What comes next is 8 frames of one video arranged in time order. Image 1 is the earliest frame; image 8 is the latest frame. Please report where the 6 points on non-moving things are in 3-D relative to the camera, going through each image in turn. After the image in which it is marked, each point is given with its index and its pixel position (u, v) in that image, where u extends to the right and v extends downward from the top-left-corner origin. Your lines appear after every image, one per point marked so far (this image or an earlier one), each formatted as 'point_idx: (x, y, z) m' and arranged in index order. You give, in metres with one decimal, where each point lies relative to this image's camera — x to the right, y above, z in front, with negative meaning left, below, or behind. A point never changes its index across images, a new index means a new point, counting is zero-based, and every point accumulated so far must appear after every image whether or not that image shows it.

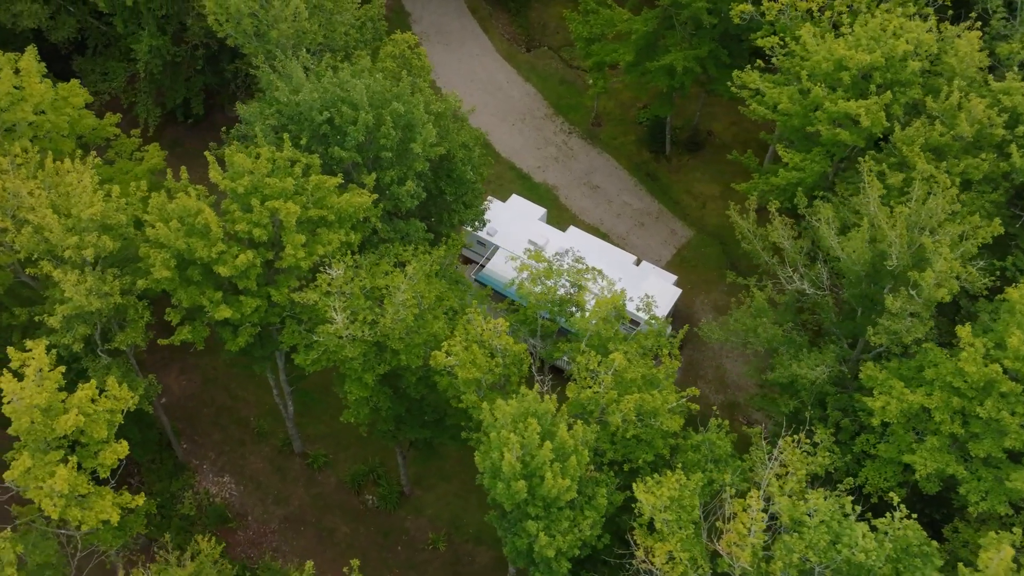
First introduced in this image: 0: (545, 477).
0: (+0.6, -3.3, +18.2) m
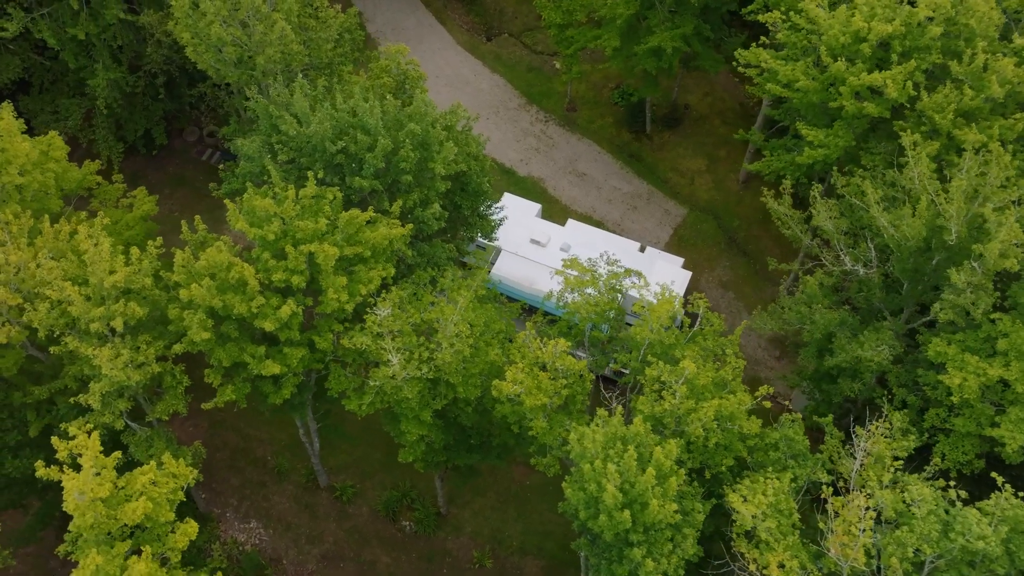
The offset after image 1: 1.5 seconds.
0: (+2.3, -3.7, +17.6) m
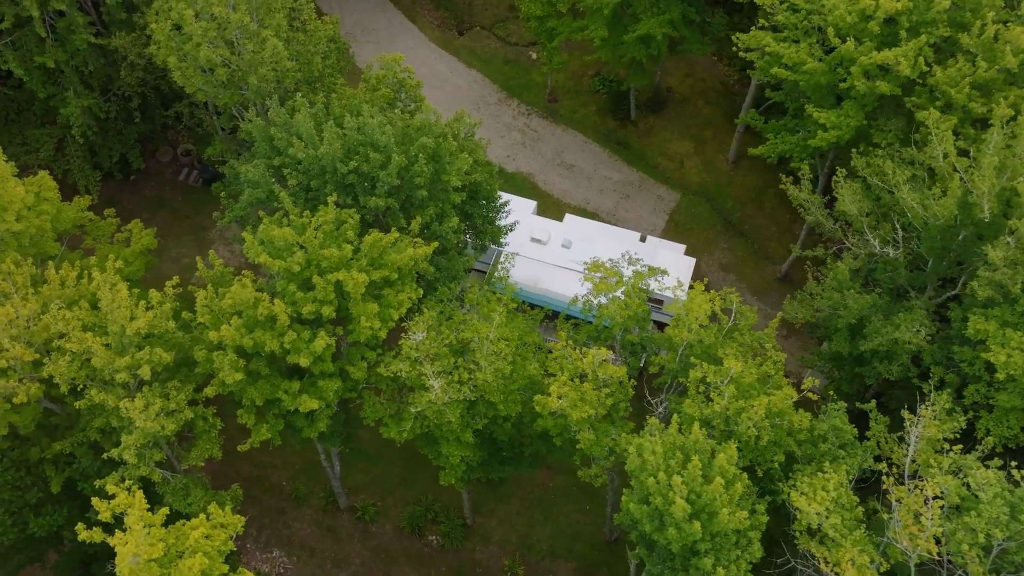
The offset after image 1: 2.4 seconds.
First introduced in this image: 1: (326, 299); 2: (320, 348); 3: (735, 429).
0: (+3.5, -3.8, +17.3) m
1: (-3.6, -0.2, +19.8) m
2: (-3.6, -1.1, +19.5) m
3: (+4.3, -2.7, +19.8) m
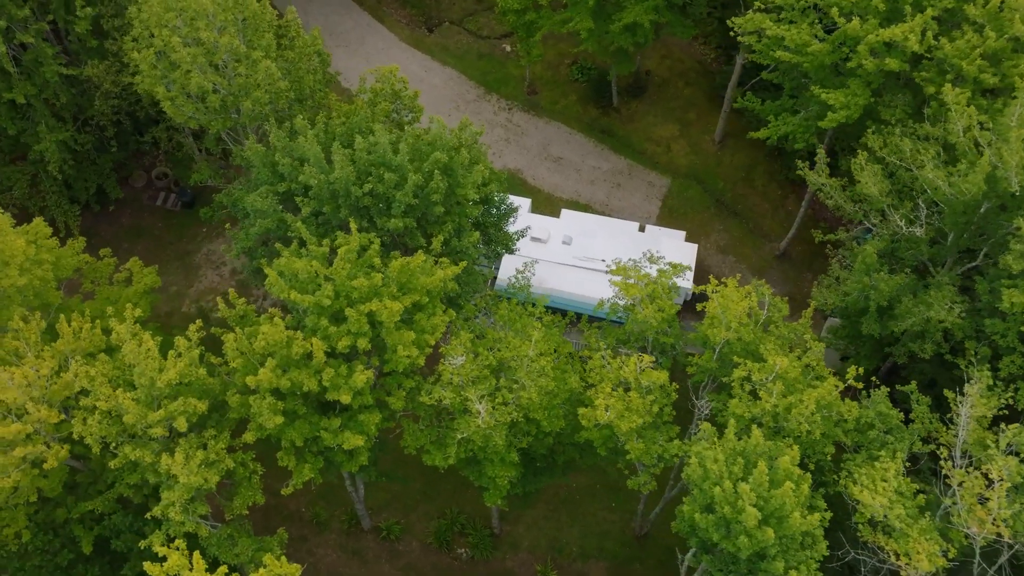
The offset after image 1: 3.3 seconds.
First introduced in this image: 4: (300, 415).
0: (+4.6, -3.8, +17.1) m
1: (-2.8, -0.8, +19.1) m
2: (-2.8, -1.7, +18.9) m
3: (+5.2, -2.6, +19.6) m
4: (-4.0, -2.4, +19.4) m
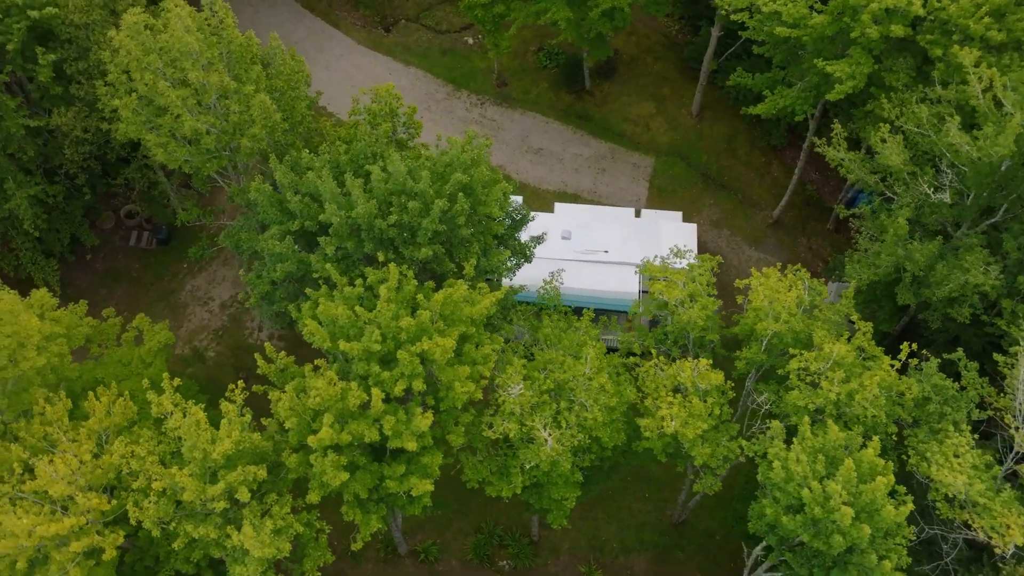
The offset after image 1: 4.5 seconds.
0: (+6.1, -3.6, +17.0) m
1: (-1.8, -1.5, +18.4) m
2: (-1.6, -2.4, +18.2) m
3: (+6.4, -2.3, +19.5) m
4: (-2.7, -3.2, +18.6) m
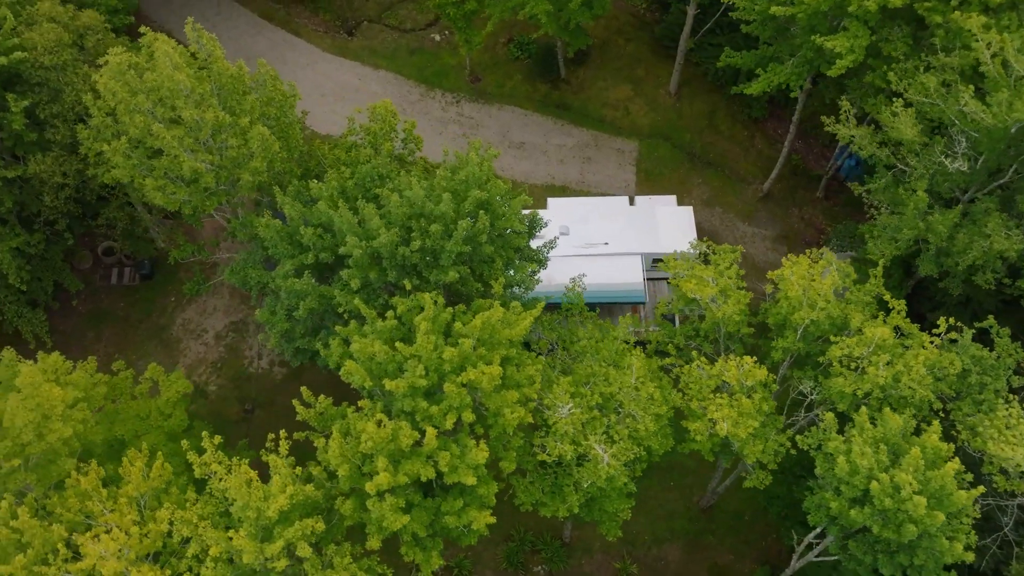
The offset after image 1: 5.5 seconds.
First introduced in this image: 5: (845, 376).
0: (+7.2, -3.4, +16.9) m
1: (-0.9, -2.0, +17.9) m
2: (-0.6, -2.9, +17.7) m
3: (+7.2, -2.0, +19.4) m
4: (-1.7, -3.8, +18.1) m
5: (+6.4, -1.7, +19.7) m
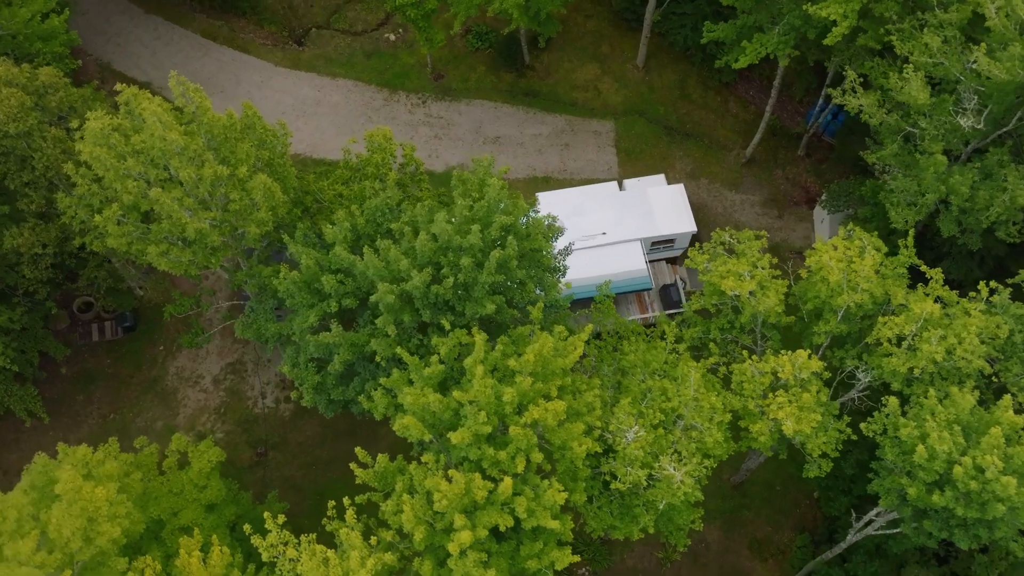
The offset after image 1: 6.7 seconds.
0: (+8.5, -2.9, +16.9) m
1: (+0.3, -2.6, +17.3) m
2: (+0.7, -3.5, +17.1) m
3: (+8.2, -1.5, +19.3) m
4: (-0.3, -4.5, +17.5) m
5: (+7.3, -1.3, +19.5) m
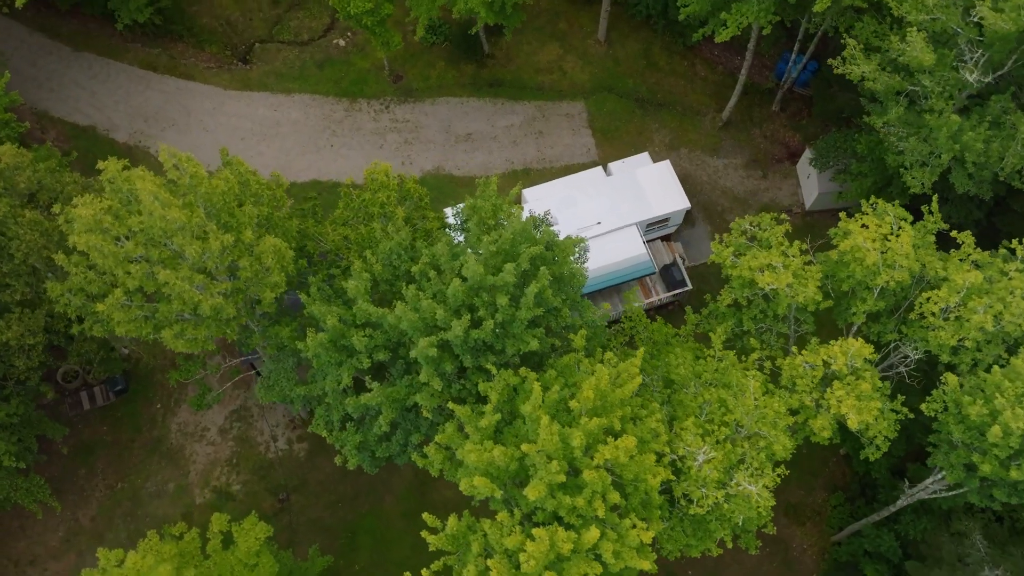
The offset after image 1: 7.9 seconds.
0: (+9.7, -2.3, +16.8) m
1: (+1.5, -3.2, +16.7) m
2: (+2.1, -4.0, +16.6) m
3: (+9.0, -0.8, +19.1) m
4: (+1.2, -5.1, +17.0) m
5: (+8.1, -0.8, +19.2) m
